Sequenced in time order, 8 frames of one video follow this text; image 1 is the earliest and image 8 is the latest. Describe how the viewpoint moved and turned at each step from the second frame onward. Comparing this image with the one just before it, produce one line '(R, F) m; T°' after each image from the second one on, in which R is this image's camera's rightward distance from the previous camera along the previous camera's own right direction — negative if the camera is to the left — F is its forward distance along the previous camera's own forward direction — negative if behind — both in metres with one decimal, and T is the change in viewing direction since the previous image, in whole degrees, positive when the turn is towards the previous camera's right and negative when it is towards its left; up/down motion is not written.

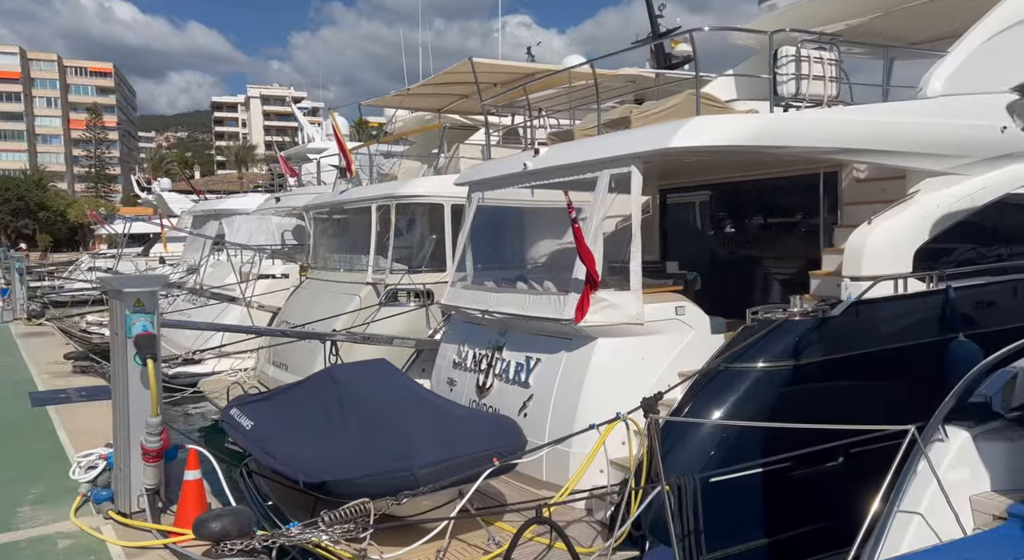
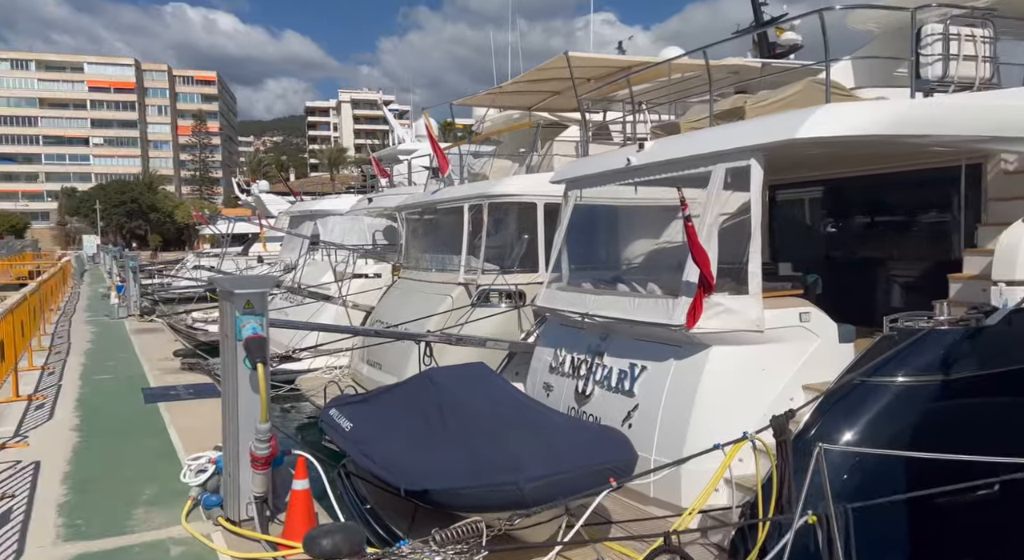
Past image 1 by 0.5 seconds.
(-0.2, +0.2) m; -7°
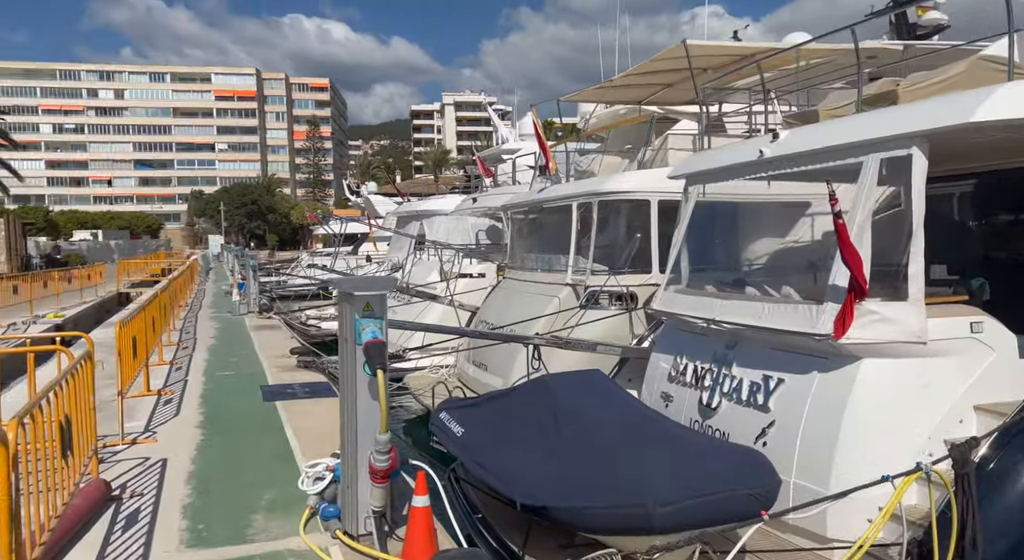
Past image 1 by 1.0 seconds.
(-0.1, +0.3) m; -8°
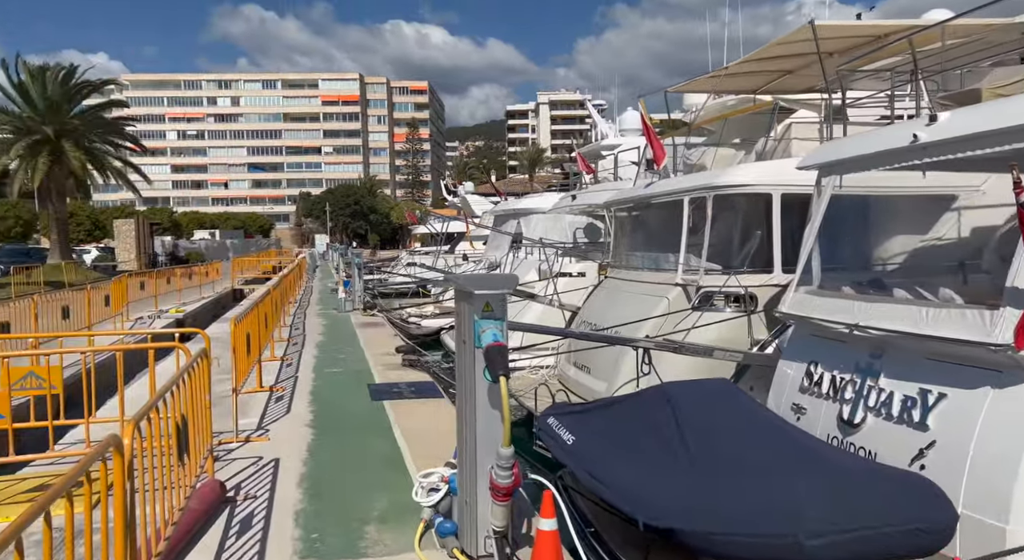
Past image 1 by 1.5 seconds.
(-0.2, +0.3) m; -8°
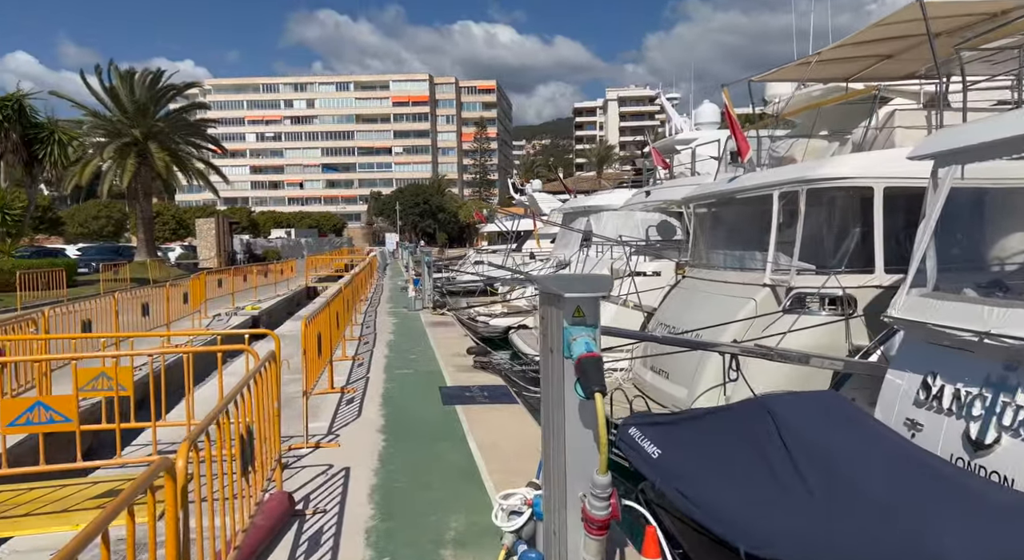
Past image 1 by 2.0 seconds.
(-0.1, +0.3) m; -5°
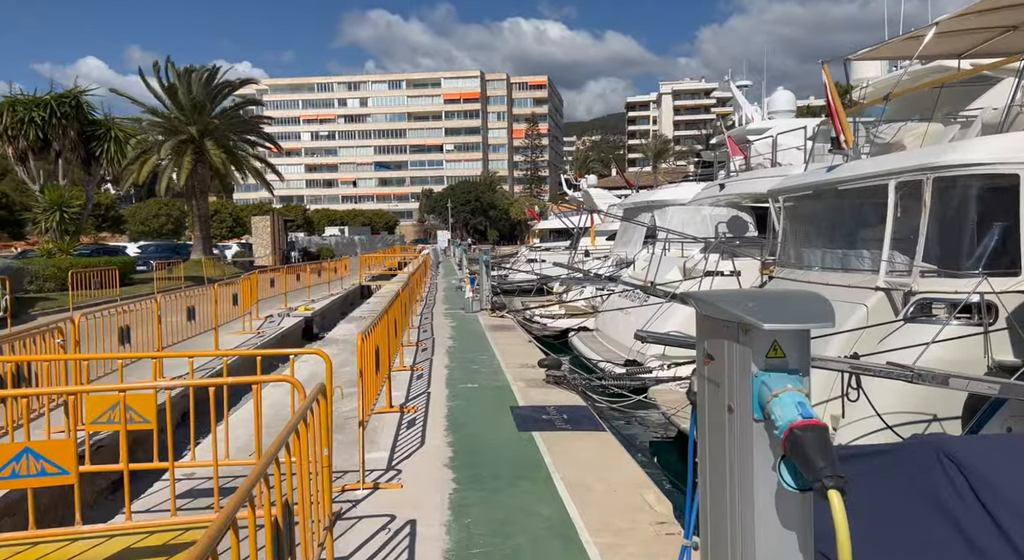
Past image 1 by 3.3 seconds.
(-0.3, +0.8) m; -4°
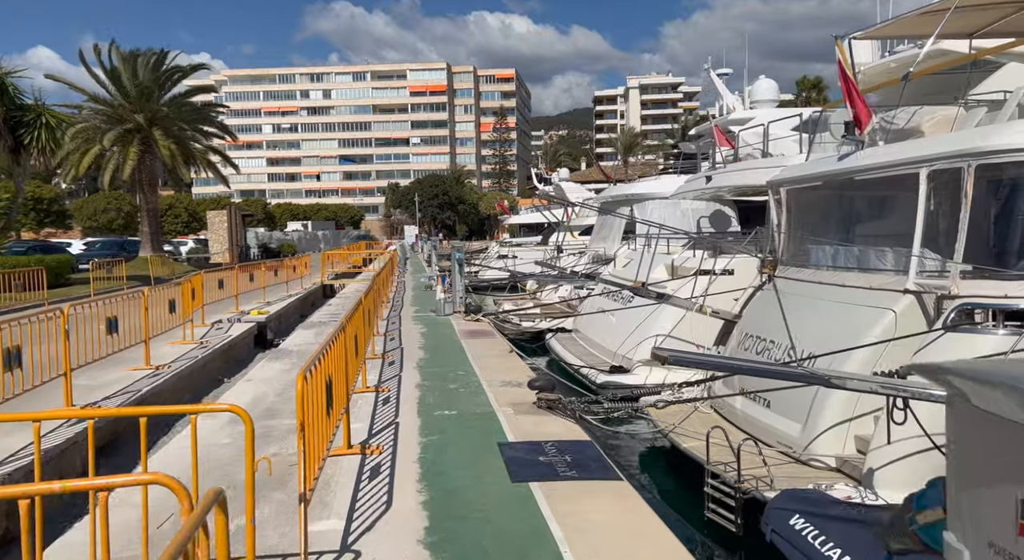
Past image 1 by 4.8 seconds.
(-0.1, +1.0) m; +3°
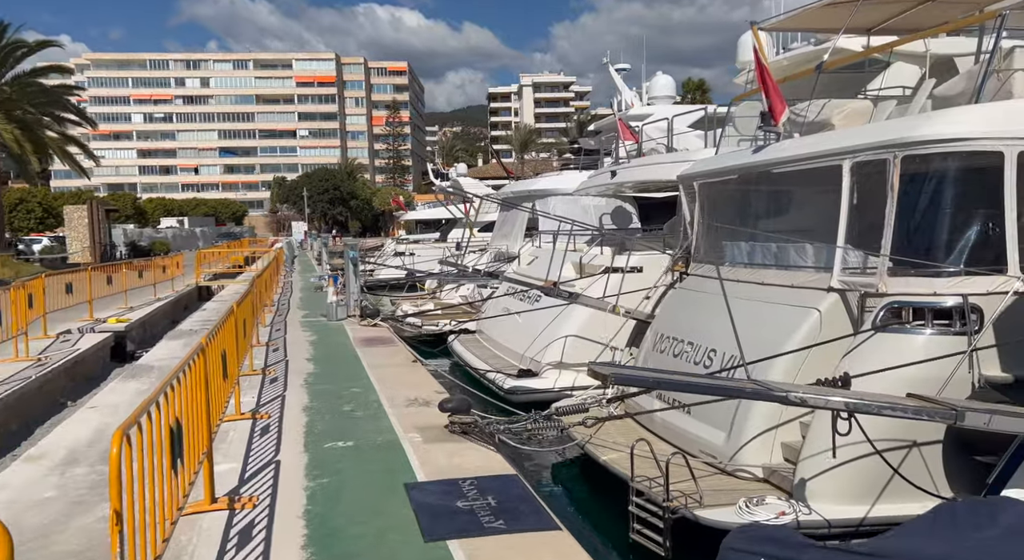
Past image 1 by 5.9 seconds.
(-0.1, +0.8) m; +8°
